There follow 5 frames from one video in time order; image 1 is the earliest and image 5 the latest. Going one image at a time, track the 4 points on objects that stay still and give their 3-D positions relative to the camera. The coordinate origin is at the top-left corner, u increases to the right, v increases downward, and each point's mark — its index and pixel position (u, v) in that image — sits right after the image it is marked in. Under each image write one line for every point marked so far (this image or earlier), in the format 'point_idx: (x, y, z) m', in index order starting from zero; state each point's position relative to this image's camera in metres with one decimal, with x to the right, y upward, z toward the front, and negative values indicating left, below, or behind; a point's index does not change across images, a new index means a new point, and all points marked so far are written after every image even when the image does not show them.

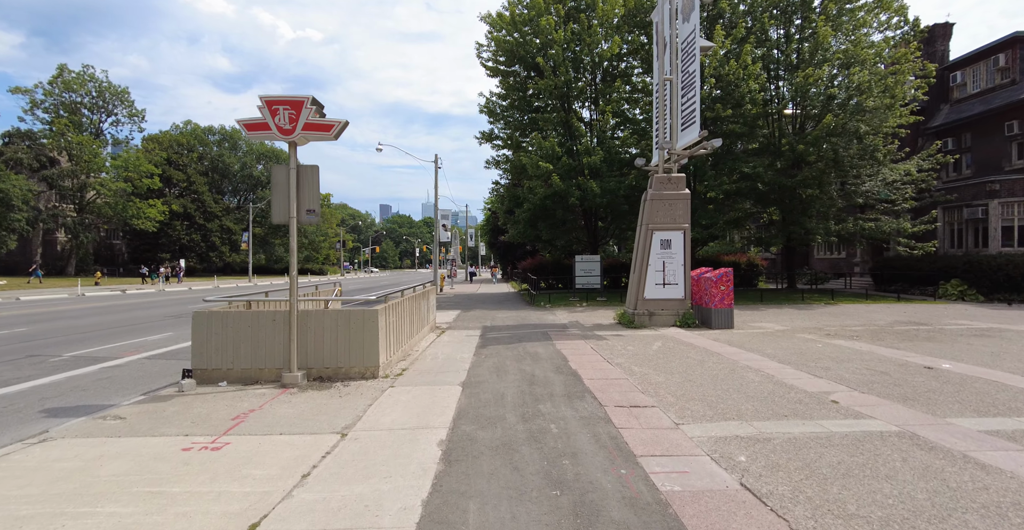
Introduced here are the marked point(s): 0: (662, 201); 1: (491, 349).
0: (+4.2, +1.8, +13.5) m
1: (-0.4, -1.8, +10.1) m
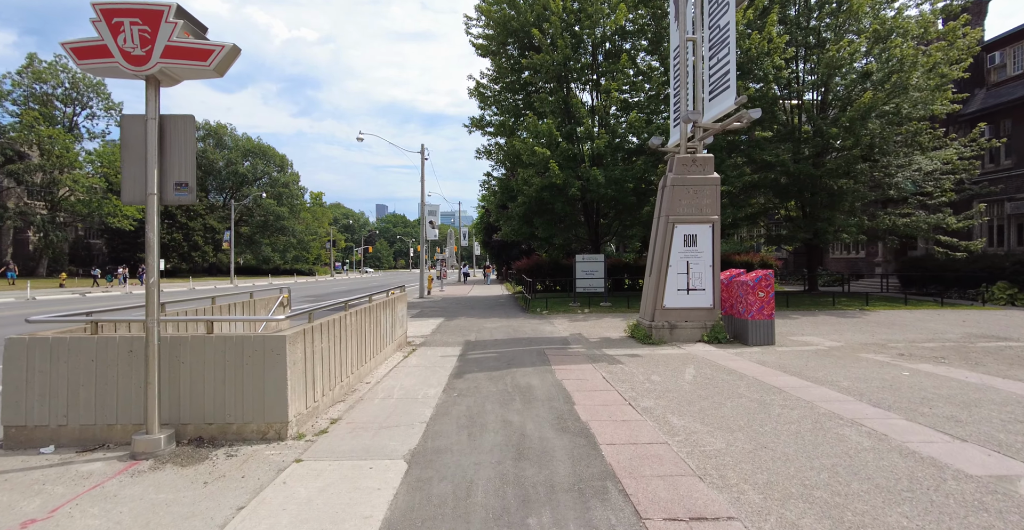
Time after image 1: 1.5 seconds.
0: (+3.9, +1.8, +11.0) m
1: (-0.7, -1.8, +7.5) m
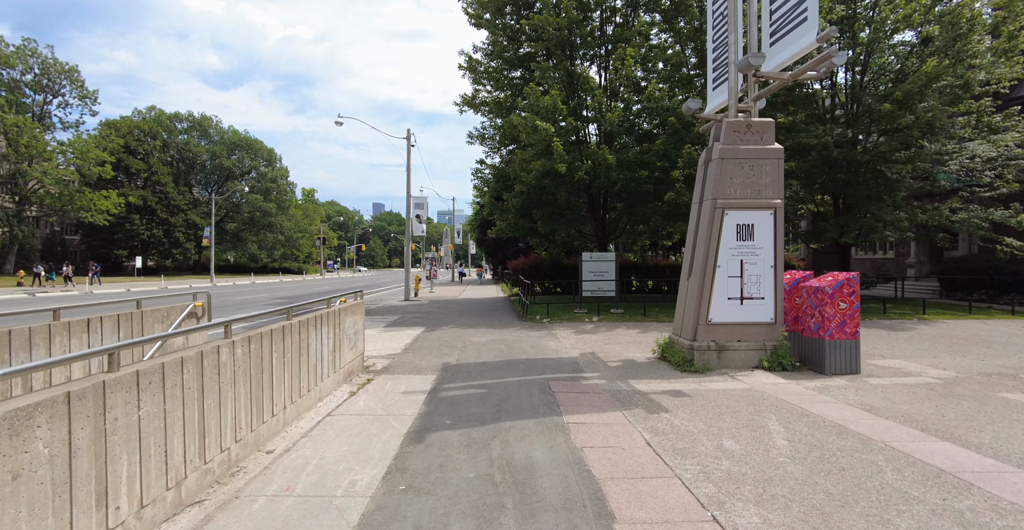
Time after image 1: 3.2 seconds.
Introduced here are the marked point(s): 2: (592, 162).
0: (+3.8, +1.8, +8.2) m
1: (-0.8, -1.8, +4.7) m
2: (+2.8, +3.7, +16.4) m
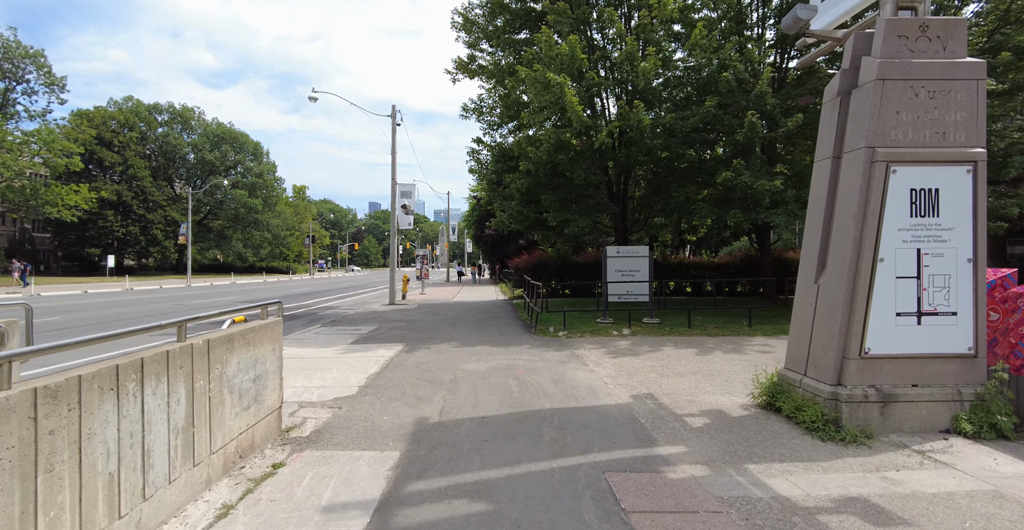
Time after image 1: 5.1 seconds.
0: (+4.0, +1.8, +4.9) m
1: (-0.5, -1.7, +1.4) m
2: (+2.9, +3.7, +13.0) m
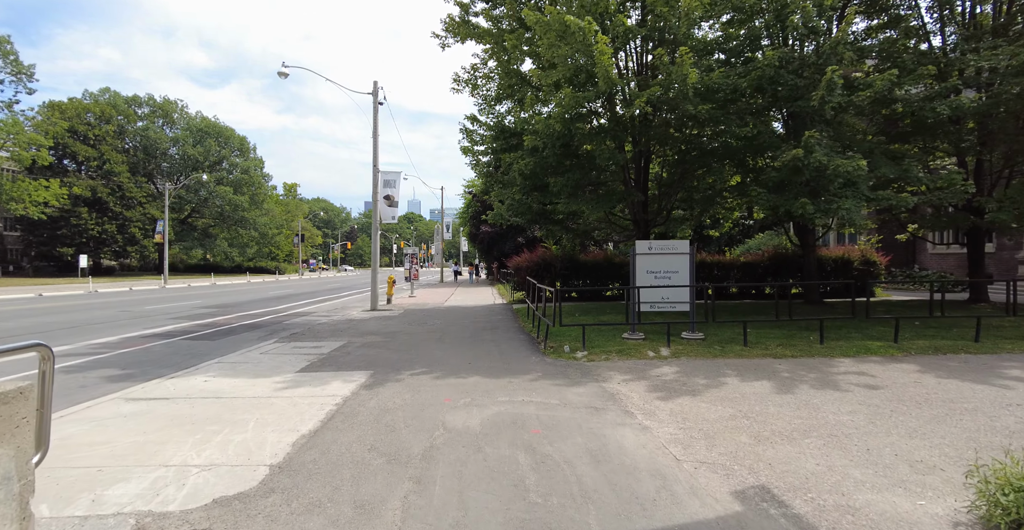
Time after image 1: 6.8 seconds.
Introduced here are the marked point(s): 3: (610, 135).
0: (+4.1, +1.8, +2.2) m
1: (-0.4, -1.7, -1.4) m
2: (+3.0, +3.8, +10.3) m
3: (+2.2, +3.0, +11.2) m
